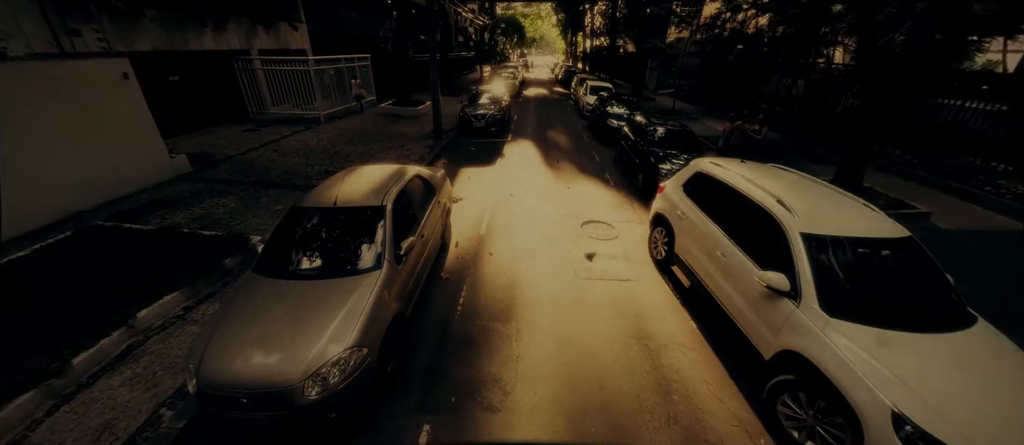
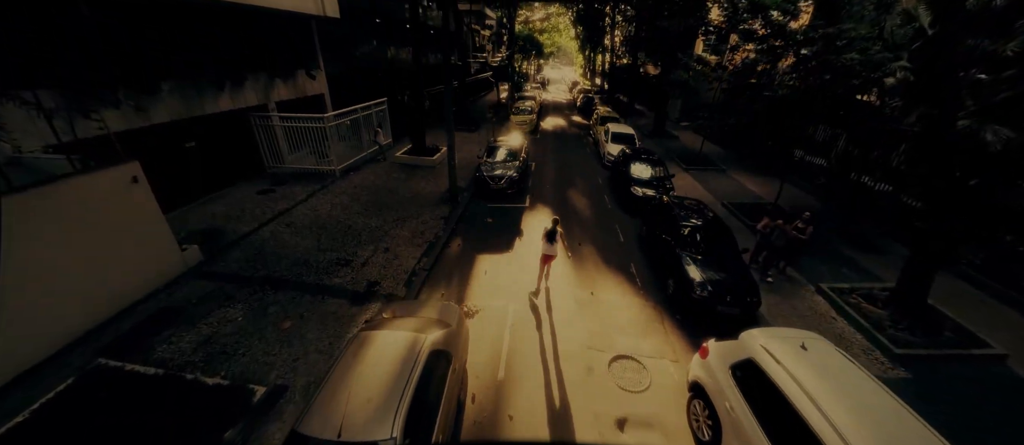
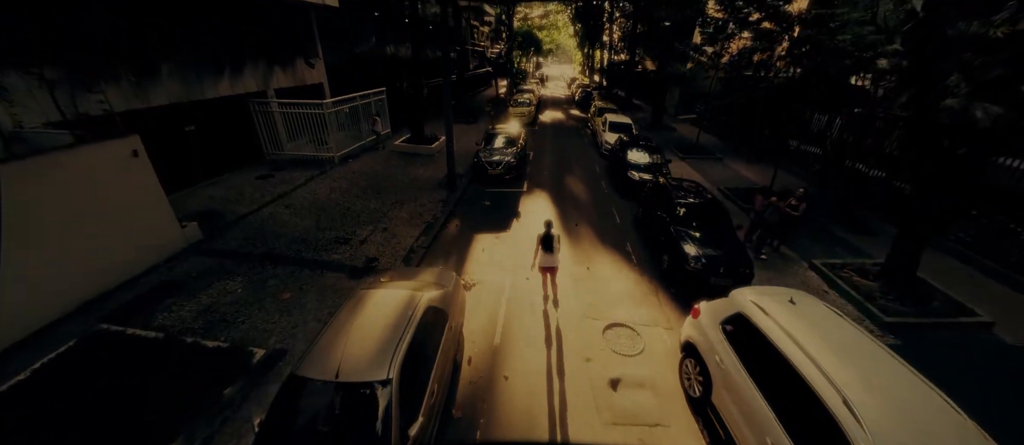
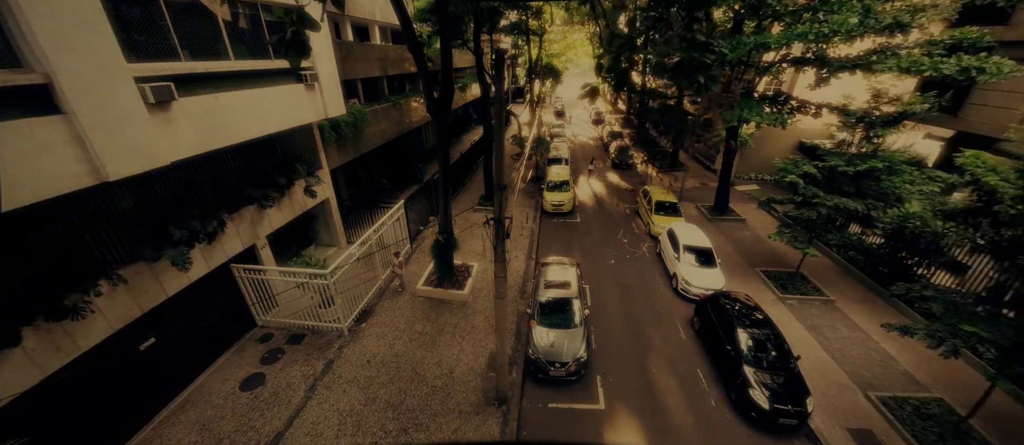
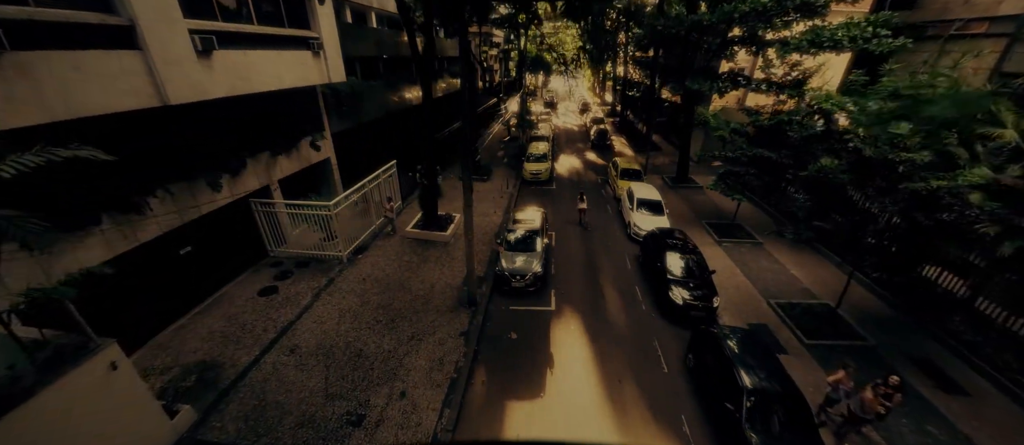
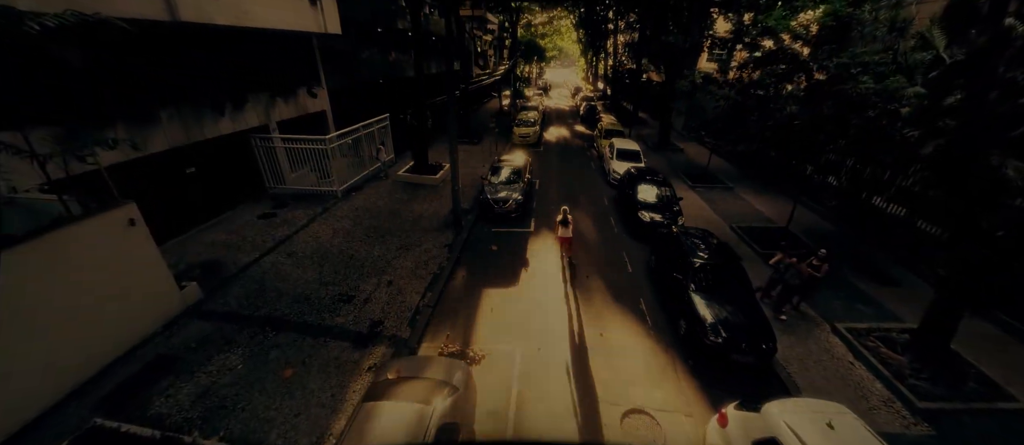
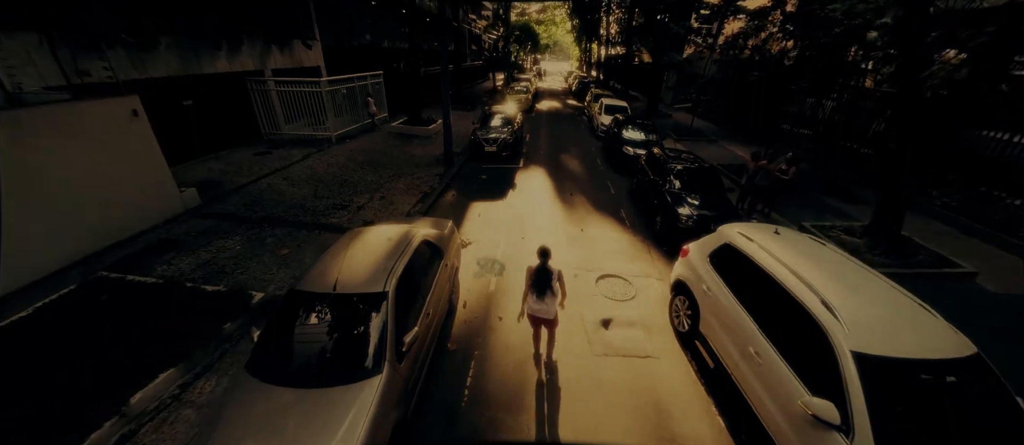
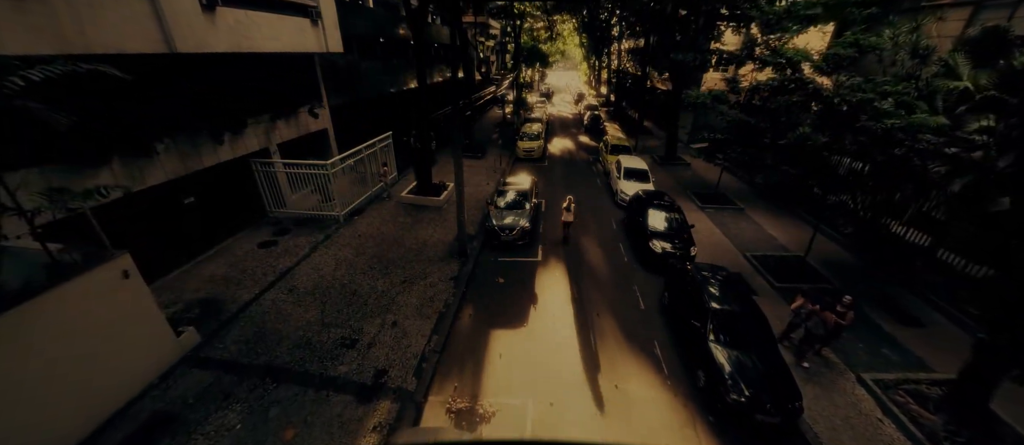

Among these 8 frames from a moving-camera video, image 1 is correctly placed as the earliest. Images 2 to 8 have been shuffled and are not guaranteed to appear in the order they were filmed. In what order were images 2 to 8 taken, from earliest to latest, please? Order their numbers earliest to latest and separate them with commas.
7, 3, 2, 6, 8, 5, 4
